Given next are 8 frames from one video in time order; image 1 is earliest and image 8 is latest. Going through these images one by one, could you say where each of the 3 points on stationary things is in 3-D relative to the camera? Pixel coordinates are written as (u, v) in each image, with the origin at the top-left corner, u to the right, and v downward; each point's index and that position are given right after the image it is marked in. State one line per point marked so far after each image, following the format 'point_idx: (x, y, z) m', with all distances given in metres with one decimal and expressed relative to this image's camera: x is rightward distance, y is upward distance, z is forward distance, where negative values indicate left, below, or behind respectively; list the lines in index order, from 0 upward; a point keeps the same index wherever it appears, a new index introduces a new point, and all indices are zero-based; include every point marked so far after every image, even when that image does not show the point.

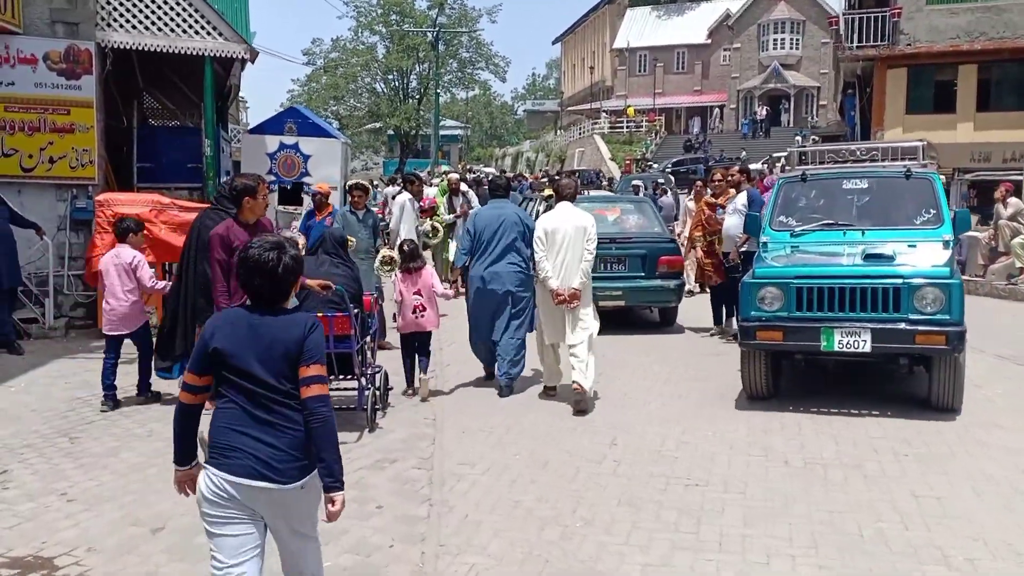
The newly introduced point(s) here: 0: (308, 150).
0: (-3.1, +2.1, +12.9) m
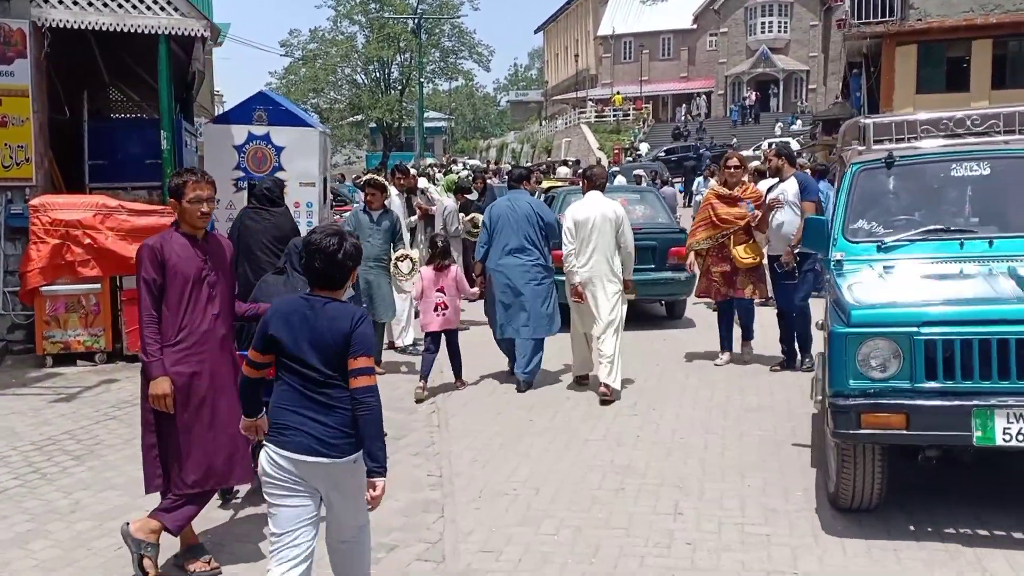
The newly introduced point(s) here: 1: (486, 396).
0: (-3.0, +1.9, +11.3) m
1: (-0.2, -0.9, +7.8) m
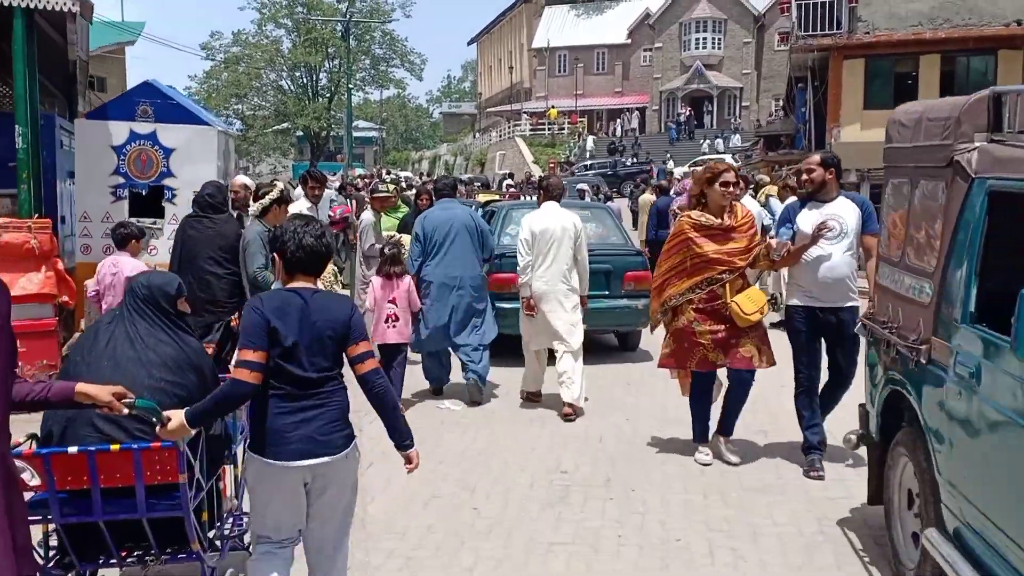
0: (-3.8, +1.6, +9.5) m
1: (-0.7, -1.2, +6.1) m
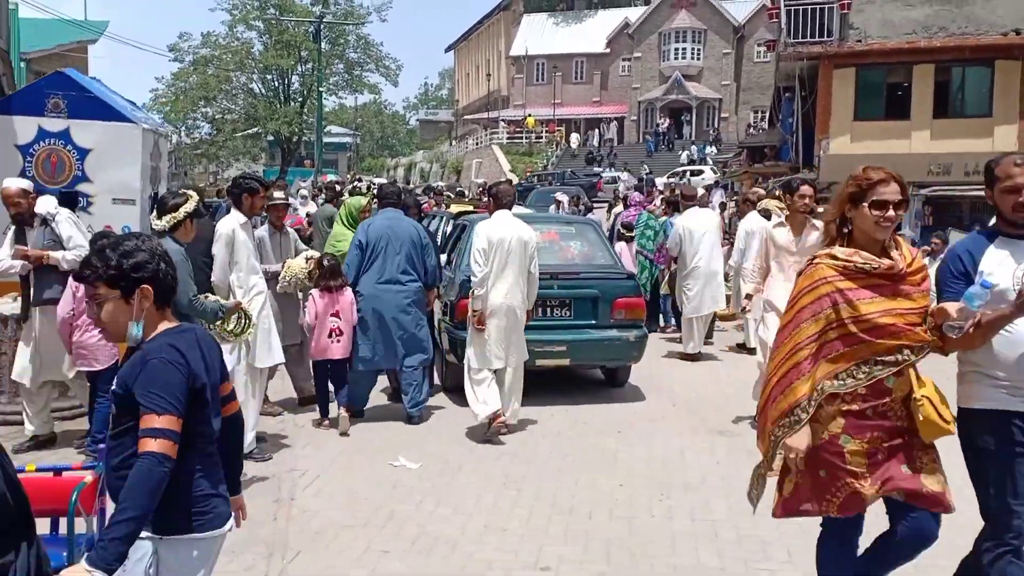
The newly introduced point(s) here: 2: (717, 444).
0: (-4.0, +1.4, +8.1) m
1: (-0.9, -1.5, +4.8) m
2: (+1.6, -1.2, +6.7) m
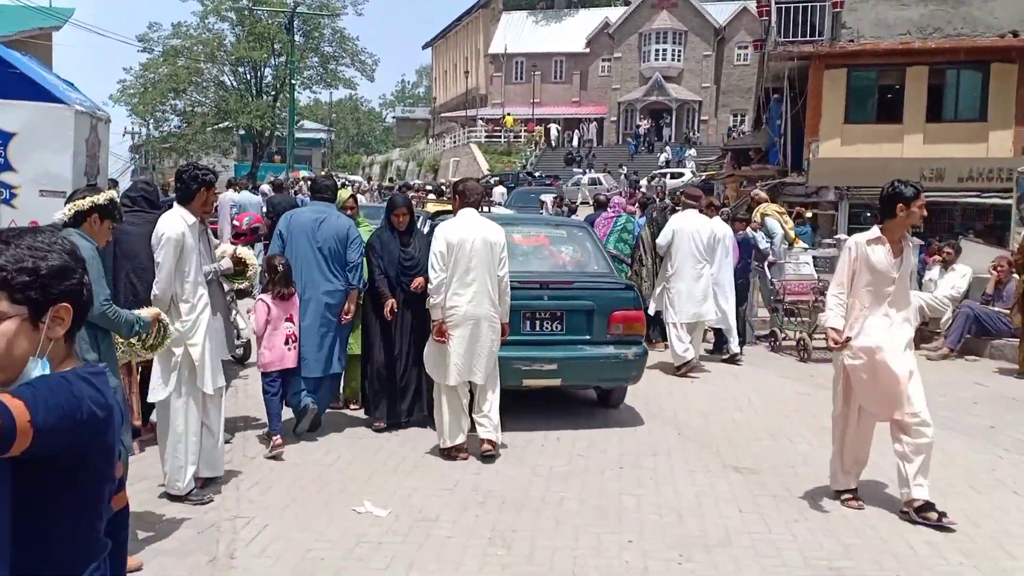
0: (-4.1, +1.3, +7.1) m
1: (-0.9, -1.5, +3.8) m
2: (+1.5, -1.3, +5.8) m
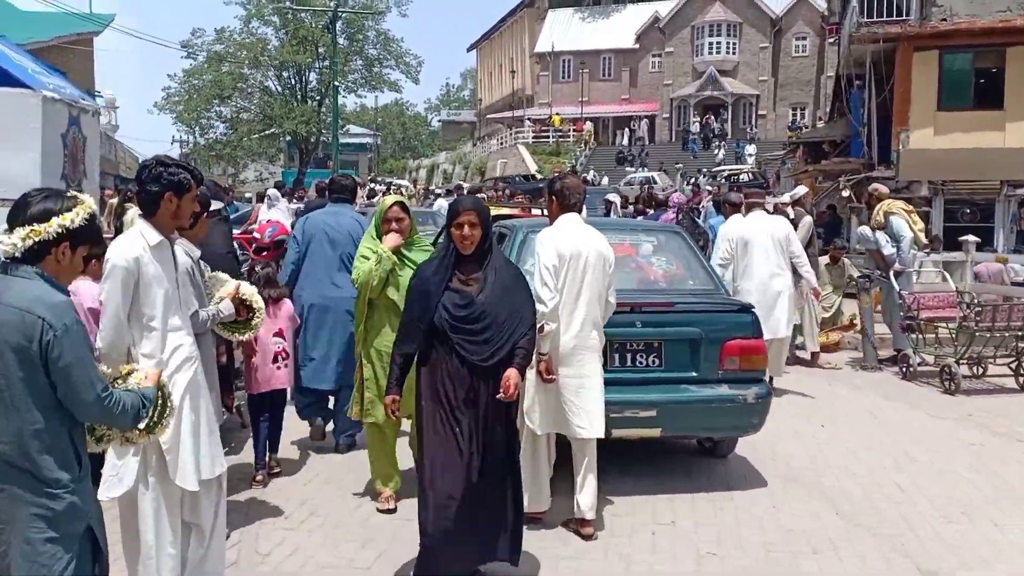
0: (-3.5, +1.1, +5.5) m
1: (-0.5, -1.7, +2.1) m
2: (+2.0, -1.5, +4.0) m
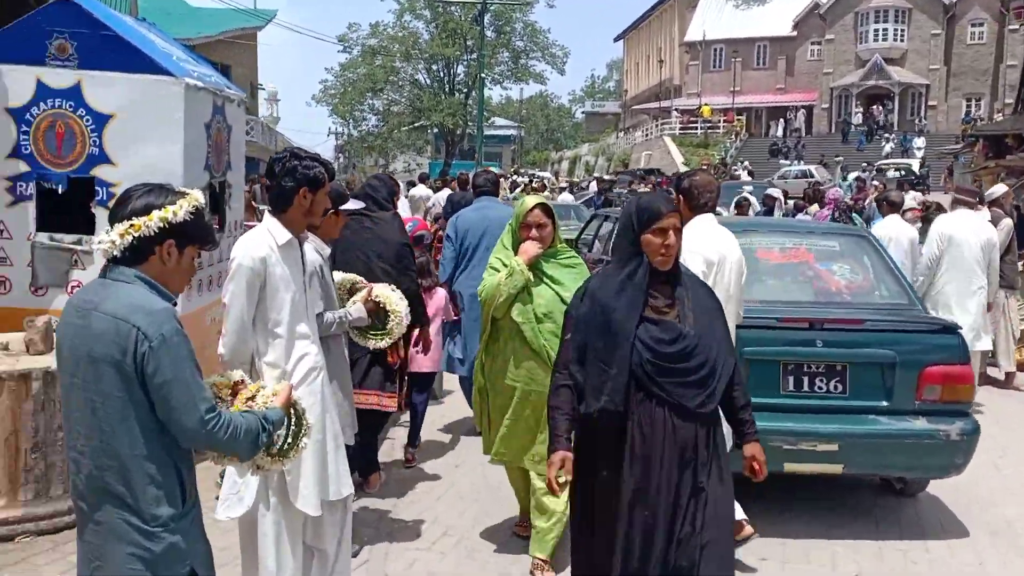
0: (-2.6, +1.2, +5.4) m
1: (-0.2, -1.8, +1.6) m
2: (+2.6, -1.6, +3.0) m
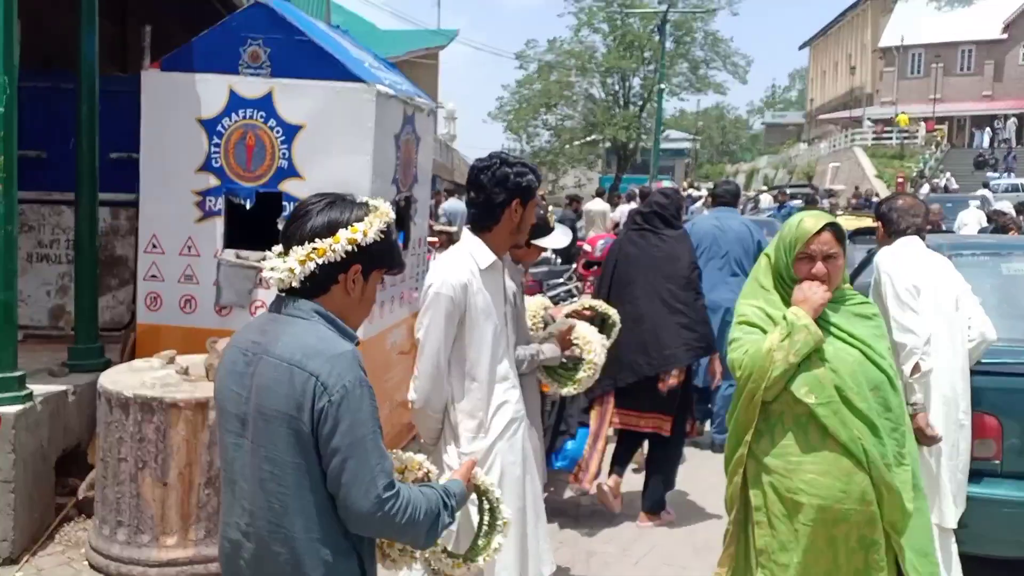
0: (-1.3, +1.0, +5.2) m
1: (+0.3, -1.9, +0.9) m
2: (+3.3, -1.8, +1.8) m
